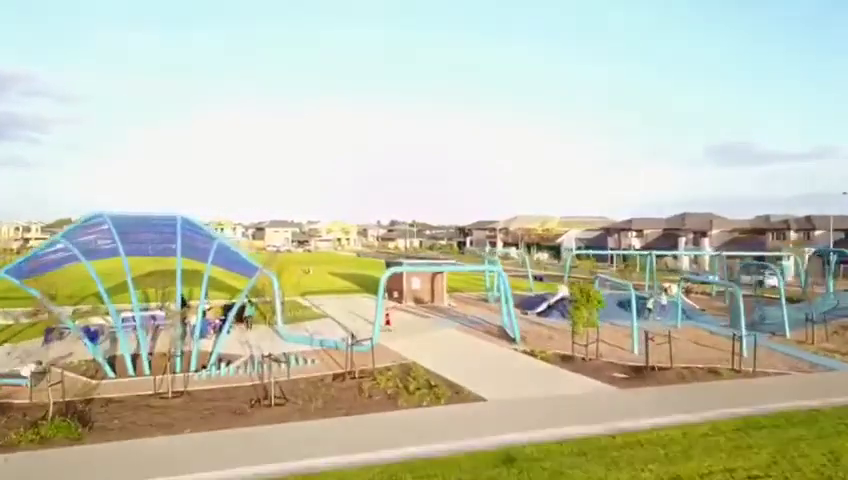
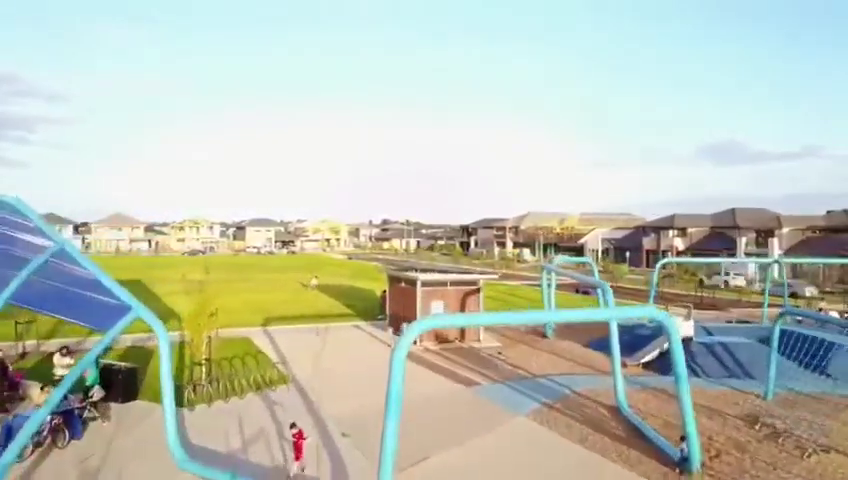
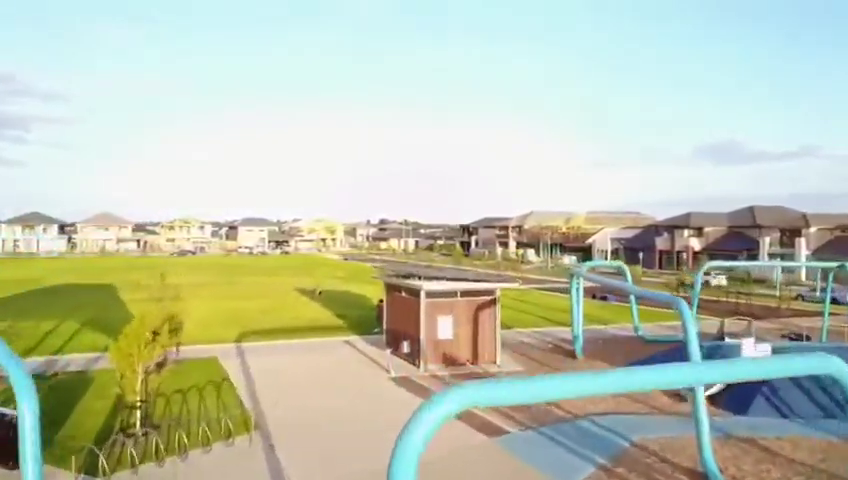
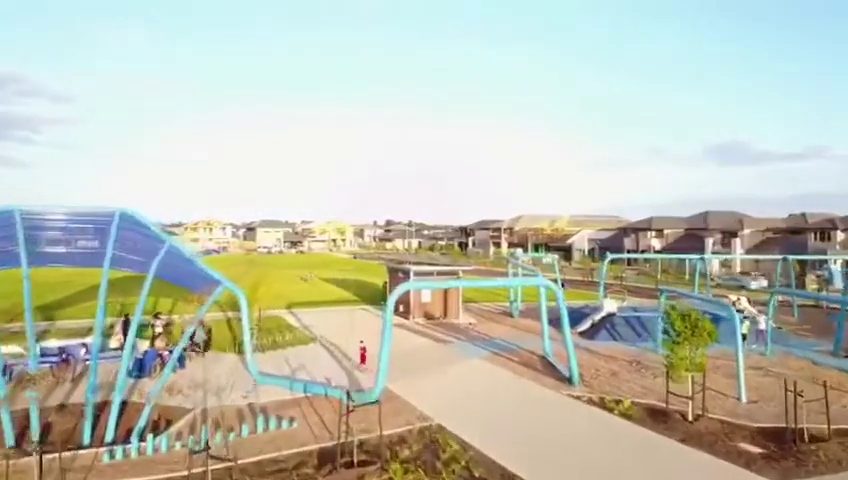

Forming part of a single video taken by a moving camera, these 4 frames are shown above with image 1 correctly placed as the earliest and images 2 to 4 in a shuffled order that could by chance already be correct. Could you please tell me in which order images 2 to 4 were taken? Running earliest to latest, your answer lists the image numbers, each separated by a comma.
4, 2, 3
